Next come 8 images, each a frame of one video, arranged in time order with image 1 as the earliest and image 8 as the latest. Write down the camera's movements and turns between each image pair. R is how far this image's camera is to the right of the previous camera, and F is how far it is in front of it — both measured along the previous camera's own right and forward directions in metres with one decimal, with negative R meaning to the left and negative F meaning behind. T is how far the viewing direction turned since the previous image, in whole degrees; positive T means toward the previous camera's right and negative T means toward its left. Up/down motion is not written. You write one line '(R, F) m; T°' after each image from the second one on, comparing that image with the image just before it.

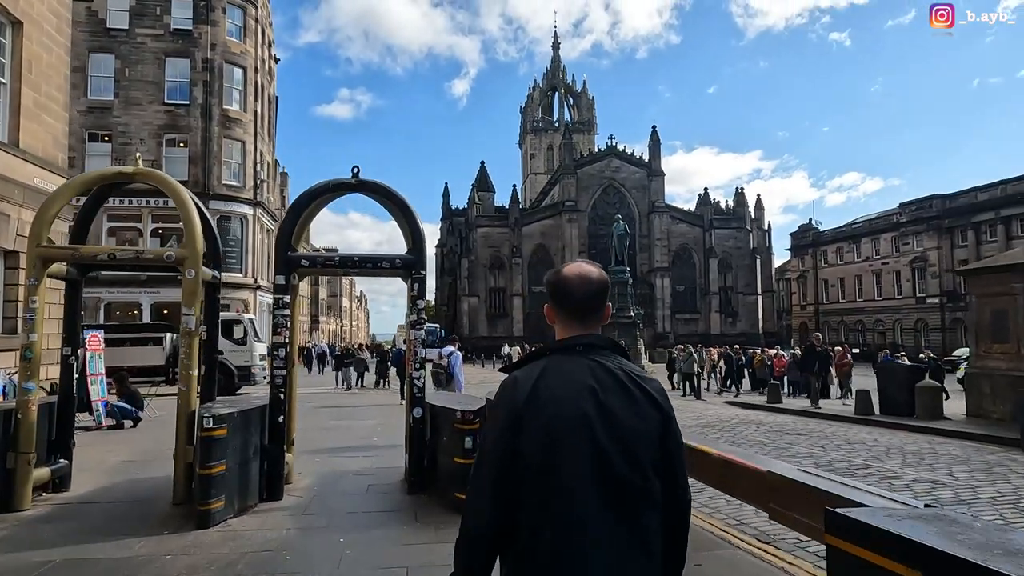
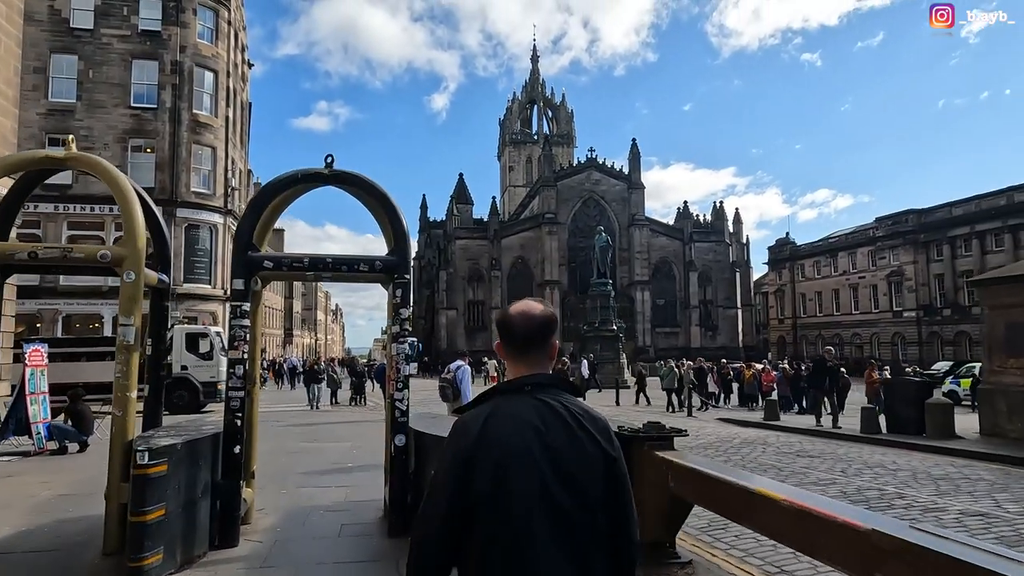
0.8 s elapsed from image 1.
(-0.2, +1.0) m; +2°
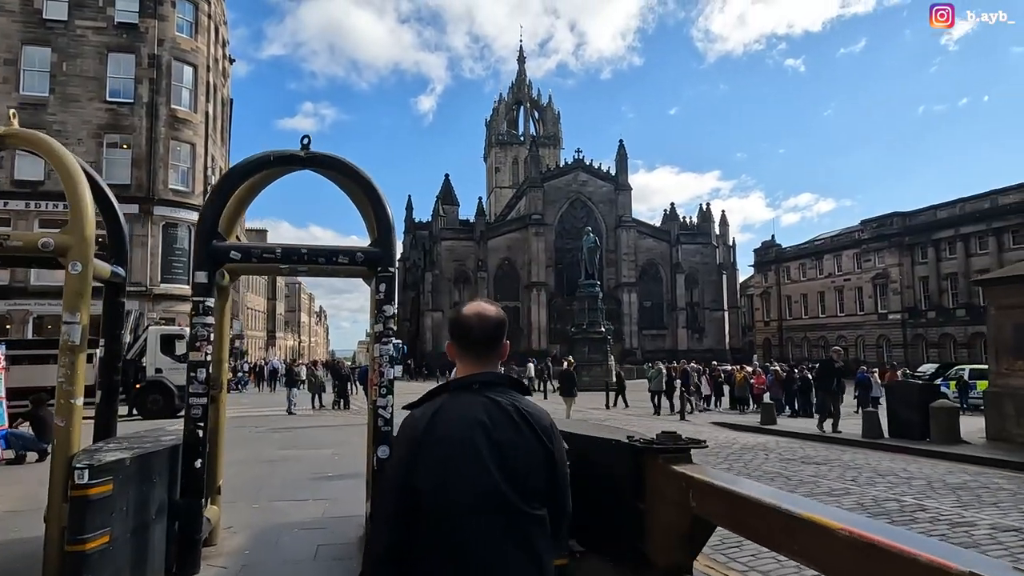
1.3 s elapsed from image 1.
(-0.1, +0.6) m; +1°
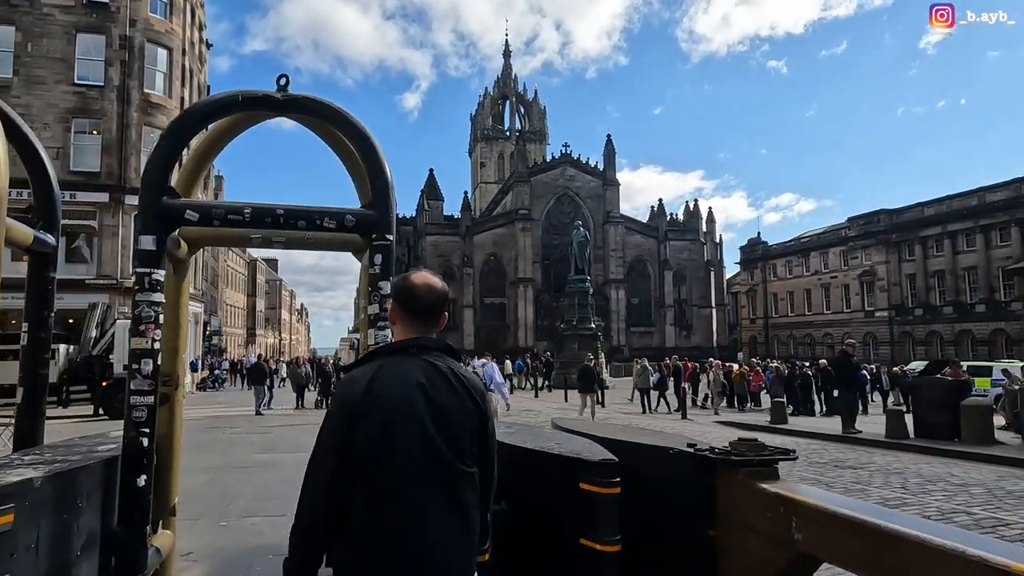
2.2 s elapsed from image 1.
(-0.3, +1.2) m; +1°
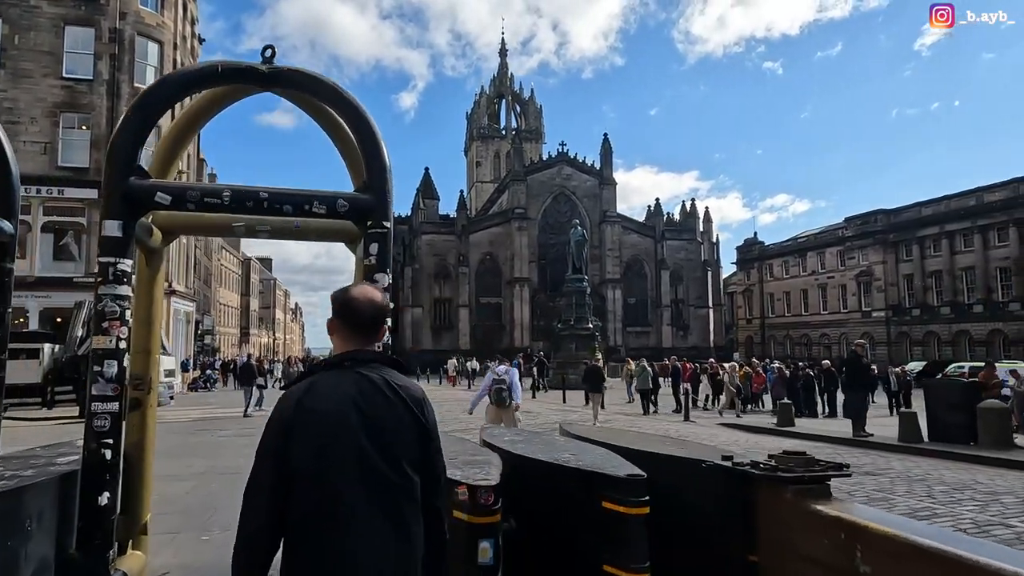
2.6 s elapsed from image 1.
(-0.1, +0.5) m; 0°
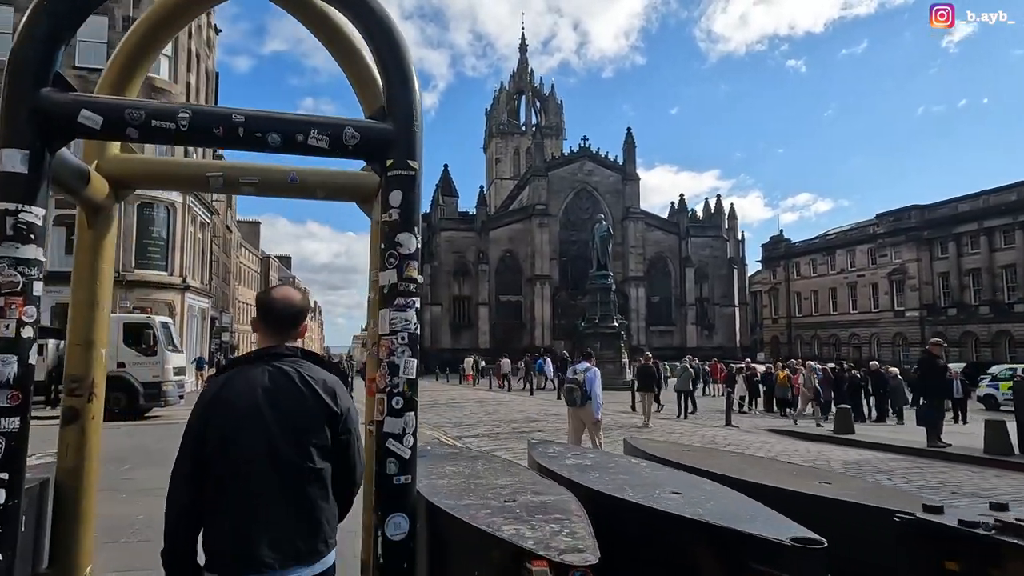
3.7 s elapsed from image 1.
(-0.3, +1.3) m; -2°
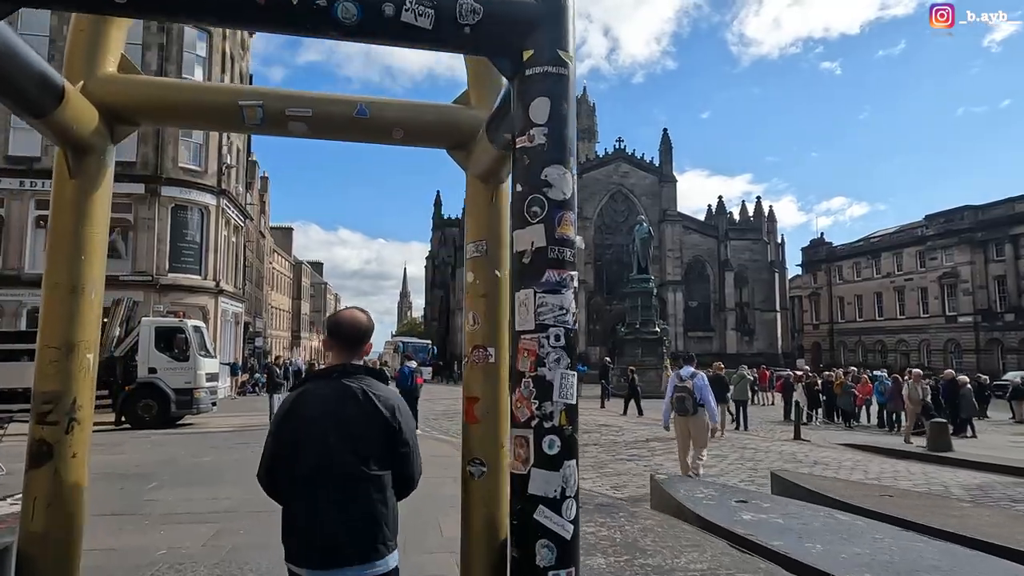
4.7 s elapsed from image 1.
(-0.5, +1.2) m; -2°
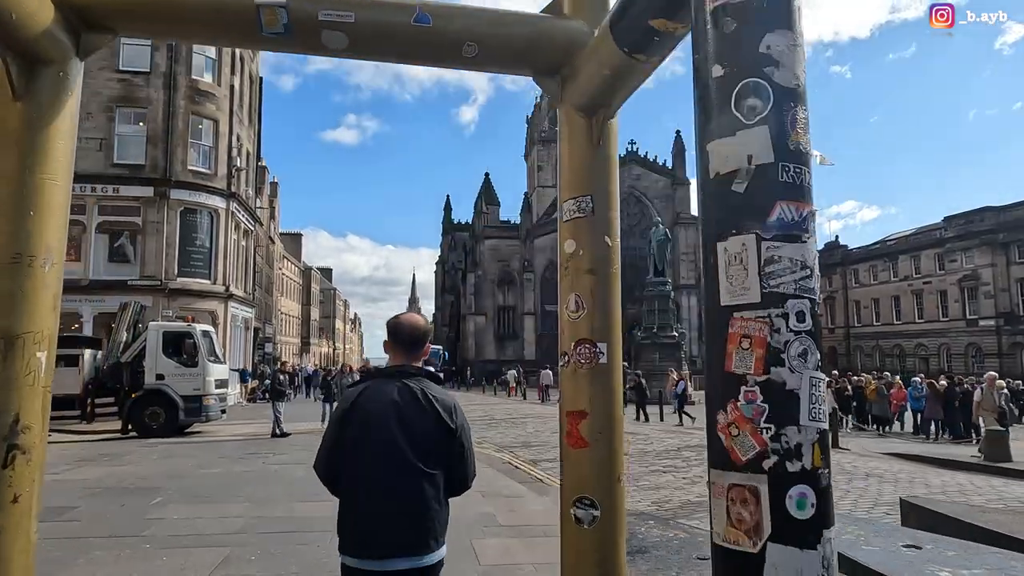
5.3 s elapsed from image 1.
(-0.3, +0.7) m; -1°
